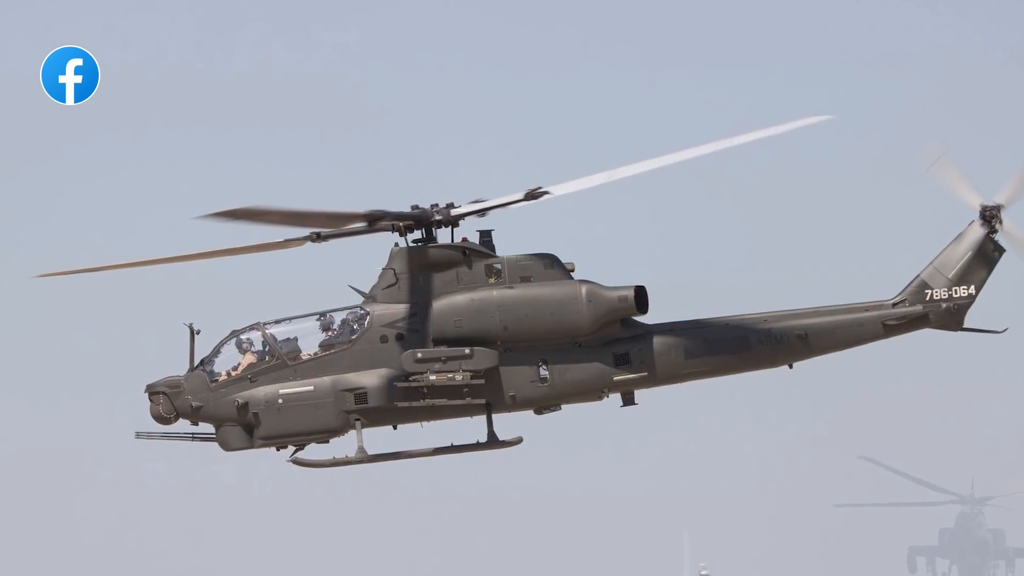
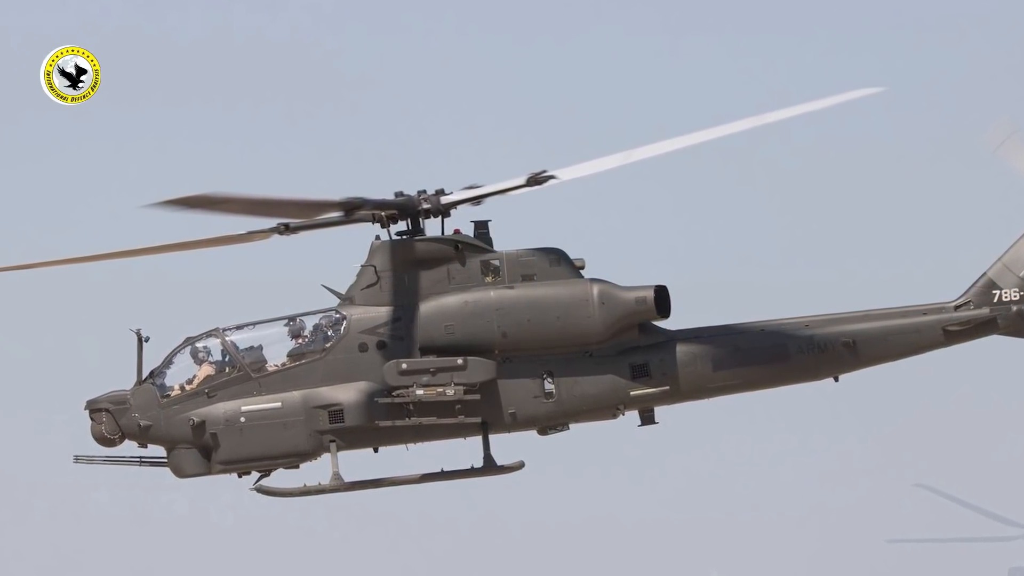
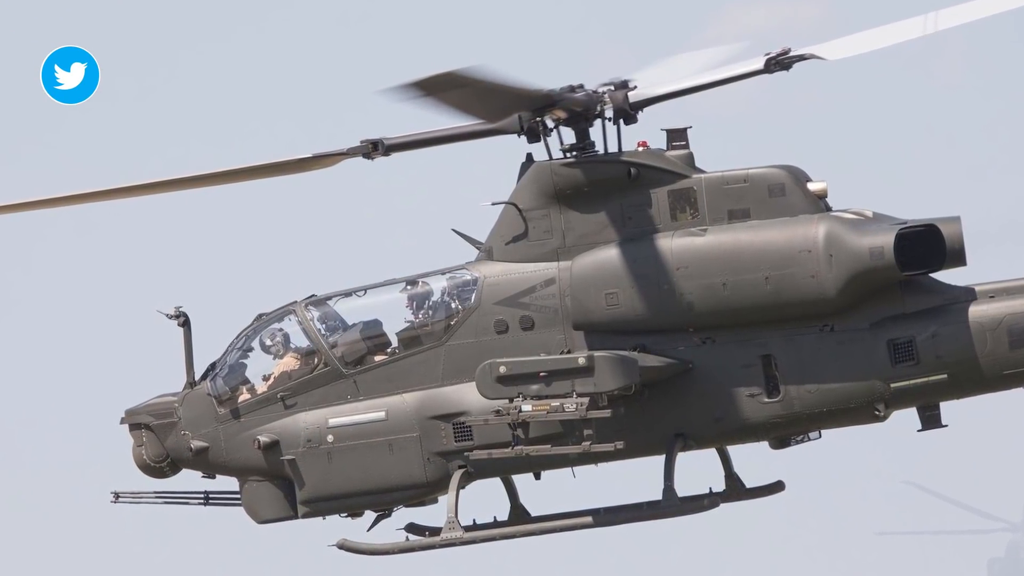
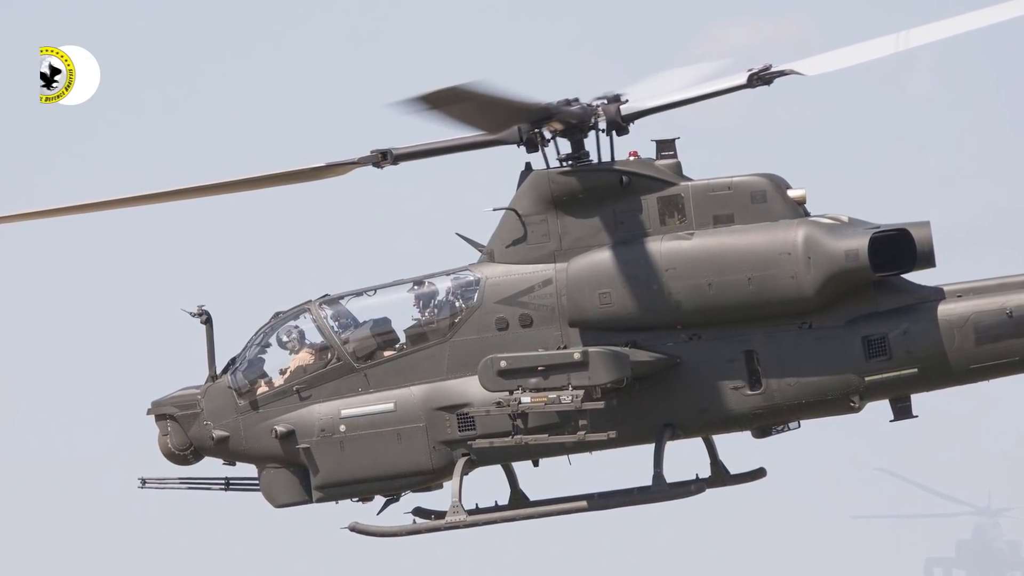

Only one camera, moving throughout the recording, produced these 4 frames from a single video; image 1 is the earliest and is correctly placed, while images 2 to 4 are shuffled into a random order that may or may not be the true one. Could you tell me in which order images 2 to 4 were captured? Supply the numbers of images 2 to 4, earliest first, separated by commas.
2, 4, 3
